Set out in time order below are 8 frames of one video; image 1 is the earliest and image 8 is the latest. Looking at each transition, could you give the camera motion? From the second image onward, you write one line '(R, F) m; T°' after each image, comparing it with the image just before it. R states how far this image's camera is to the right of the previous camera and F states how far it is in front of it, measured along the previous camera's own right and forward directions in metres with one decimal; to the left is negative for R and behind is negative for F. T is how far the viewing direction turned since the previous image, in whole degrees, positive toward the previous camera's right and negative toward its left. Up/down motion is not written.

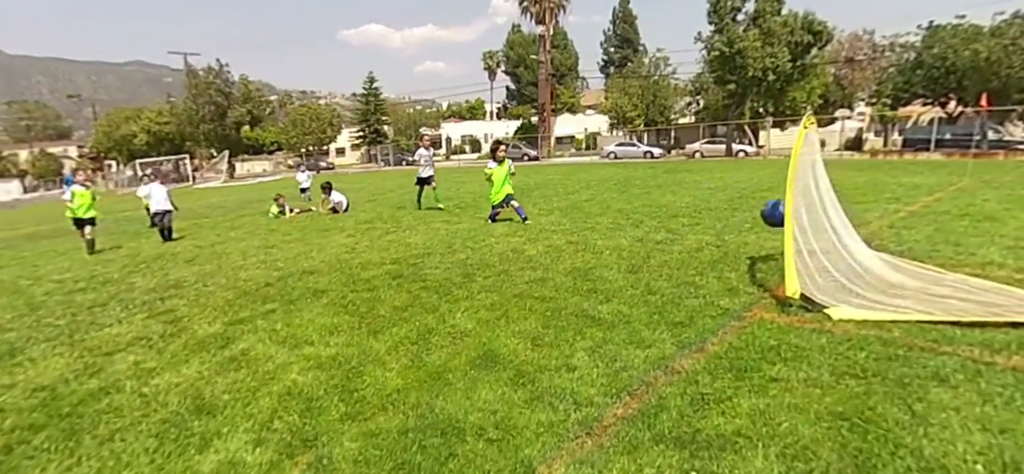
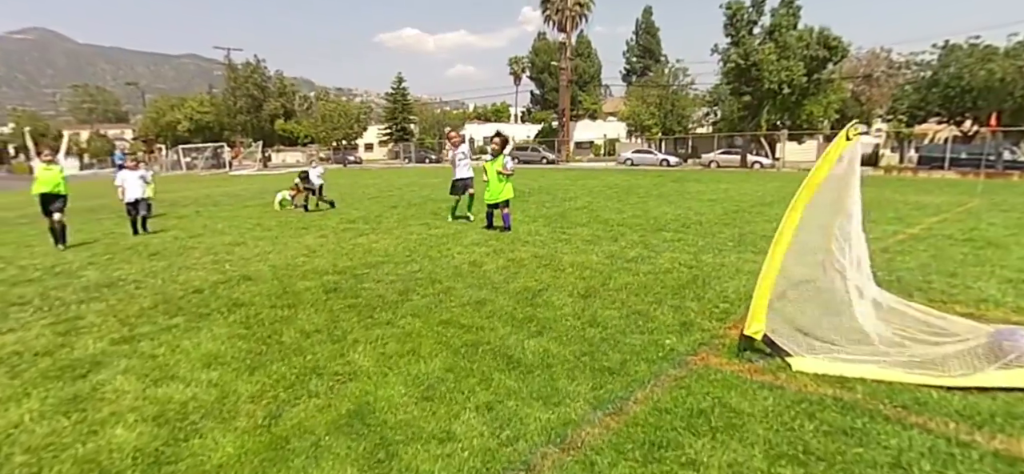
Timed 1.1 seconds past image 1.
(+0.5, +0.4) m; 0°
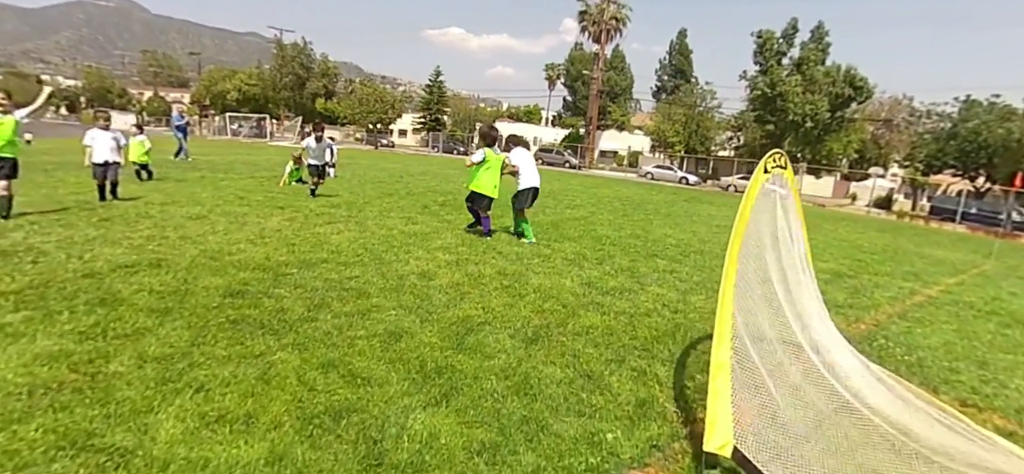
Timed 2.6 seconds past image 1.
(+0.5, +0.8) m; -1°
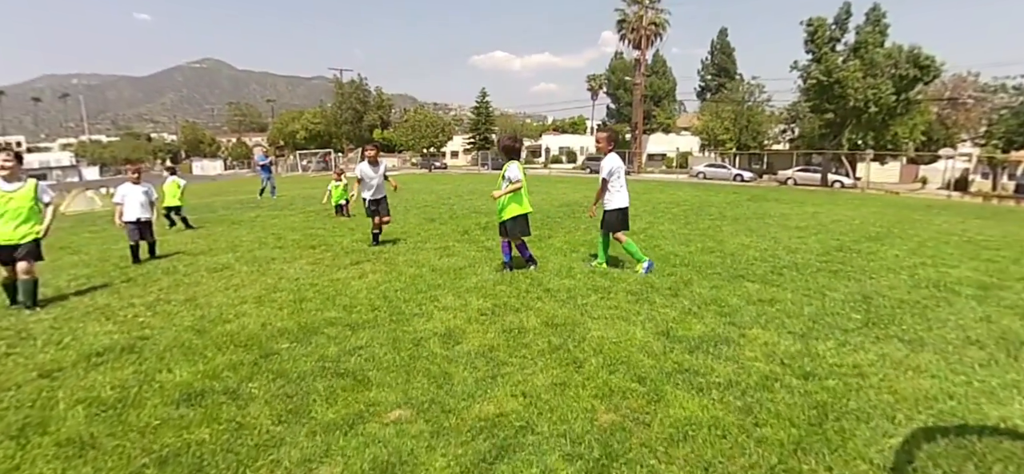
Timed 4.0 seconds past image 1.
(+0.1, +1.2) m; -6°
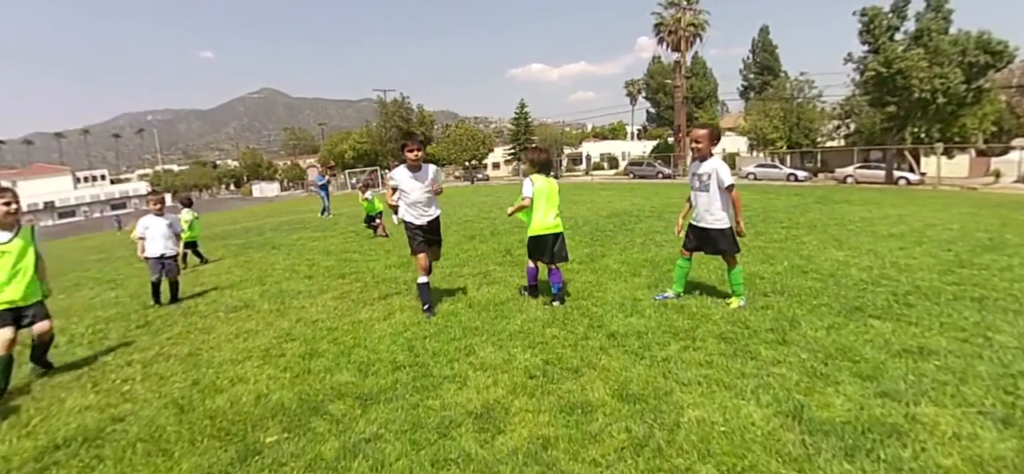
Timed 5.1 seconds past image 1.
(-0.1, +1.1) m; -5°
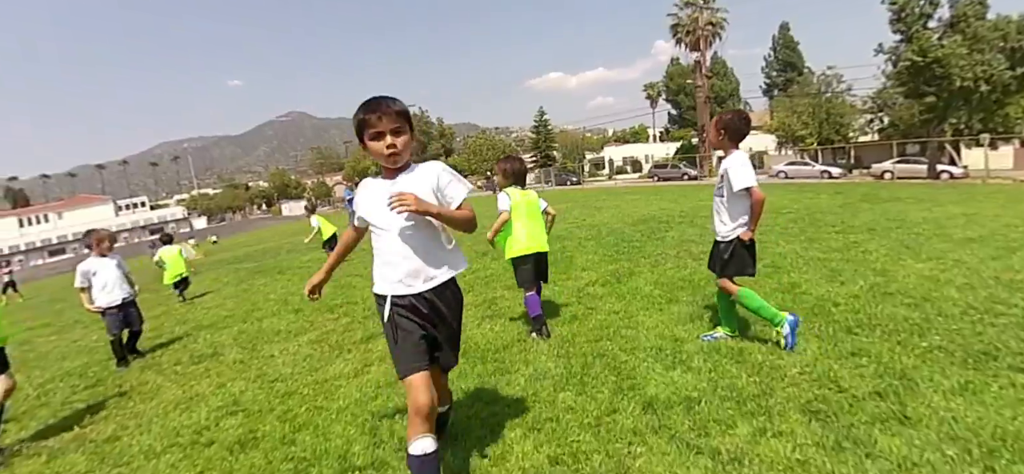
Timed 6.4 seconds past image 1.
(+0.2, +1.2) m; -3°
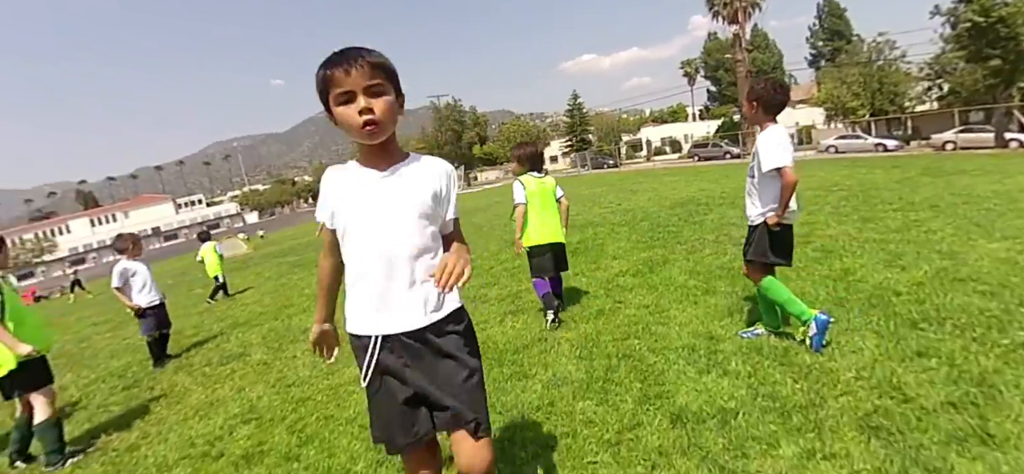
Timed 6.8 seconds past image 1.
(+0.2, +0.3) m; -4°
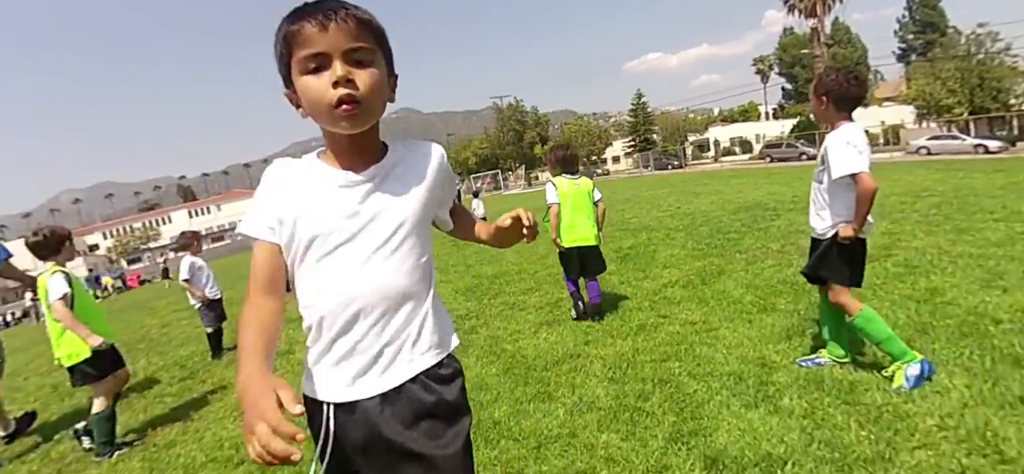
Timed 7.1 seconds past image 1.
(+0.2, +0.3) m; -7°
